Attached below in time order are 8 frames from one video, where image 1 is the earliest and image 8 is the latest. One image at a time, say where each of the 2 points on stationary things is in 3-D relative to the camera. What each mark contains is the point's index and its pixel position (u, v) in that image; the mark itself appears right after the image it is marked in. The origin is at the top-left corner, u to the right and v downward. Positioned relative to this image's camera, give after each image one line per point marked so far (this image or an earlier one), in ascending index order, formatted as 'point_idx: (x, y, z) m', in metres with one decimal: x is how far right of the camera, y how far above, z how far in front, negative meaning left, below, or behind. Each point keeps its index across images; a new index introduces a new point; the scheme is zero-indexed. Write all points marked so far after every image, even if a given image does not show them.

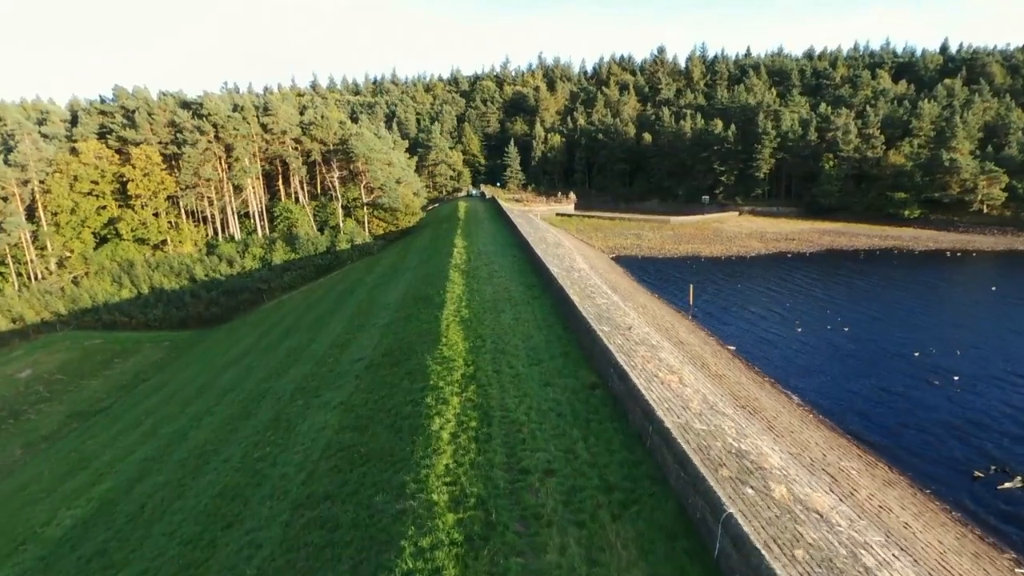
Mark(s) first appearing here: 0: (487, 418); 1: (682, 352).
0: (-0.4, -2.1, +10.3) m
1: (+4.7, -1.8, +17.8) m
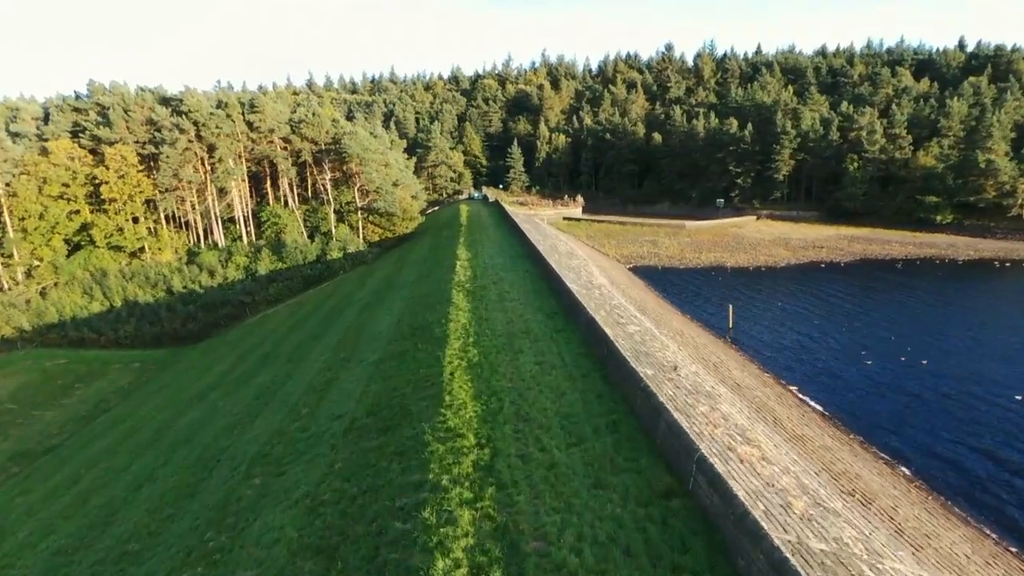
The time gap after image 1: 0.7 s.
0: (+0.1, -2.8, +6.7) m
1: (+5.1, -2.5, +14.2) m
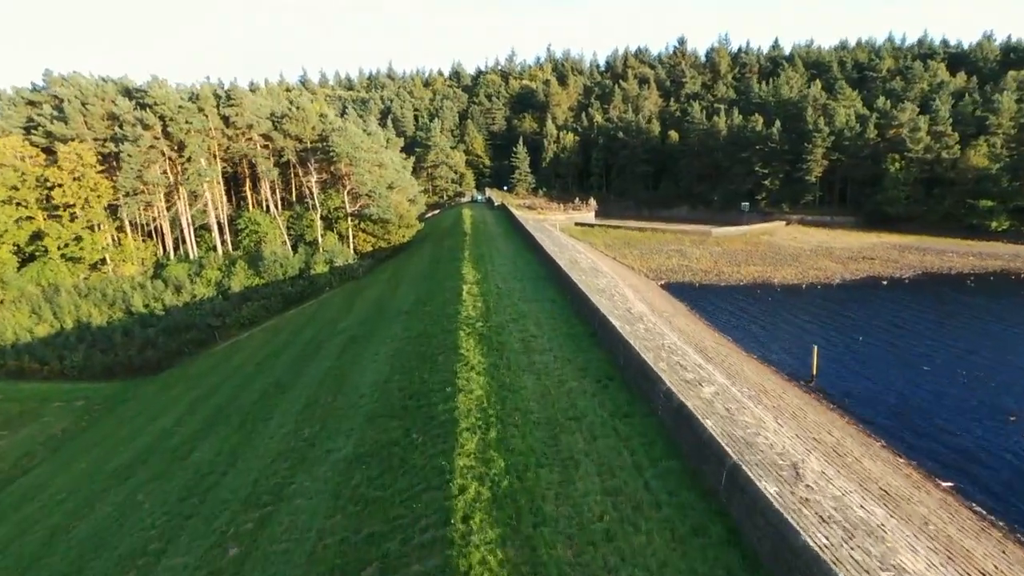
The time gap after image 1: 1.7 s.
0: (+0.7, -3.8, +1.5) m
1: (+5.8, -3.6, +9.0) m
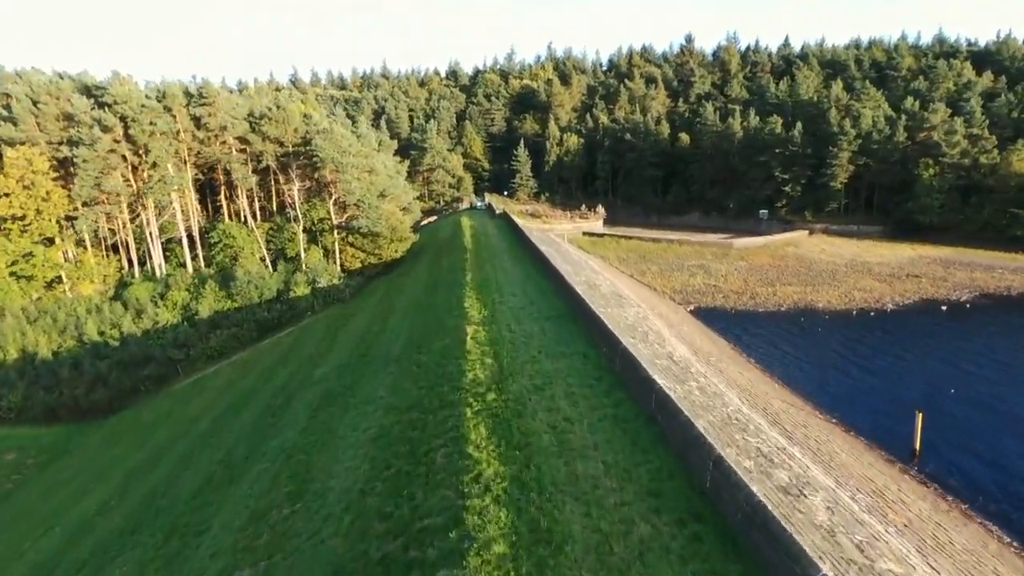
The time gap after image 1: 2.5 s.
0: (+1.2, -4.9, -2.6) m
1: (+6.3, -4.7, +4.9) m
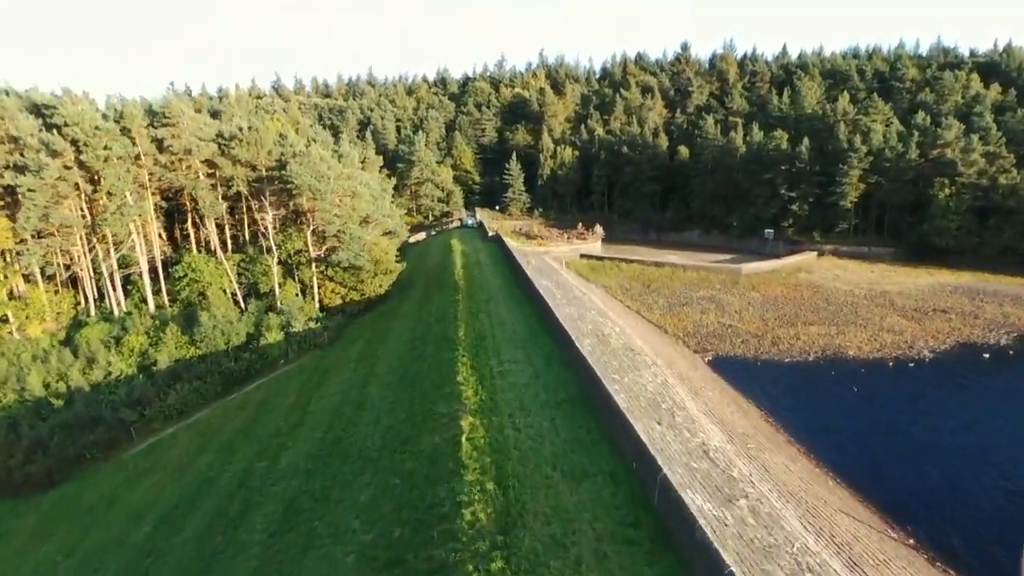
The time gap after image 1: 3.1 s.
0: (+1.7, -6.7, -5.6) m
1: (+6.6, -6.5, +2.0) m
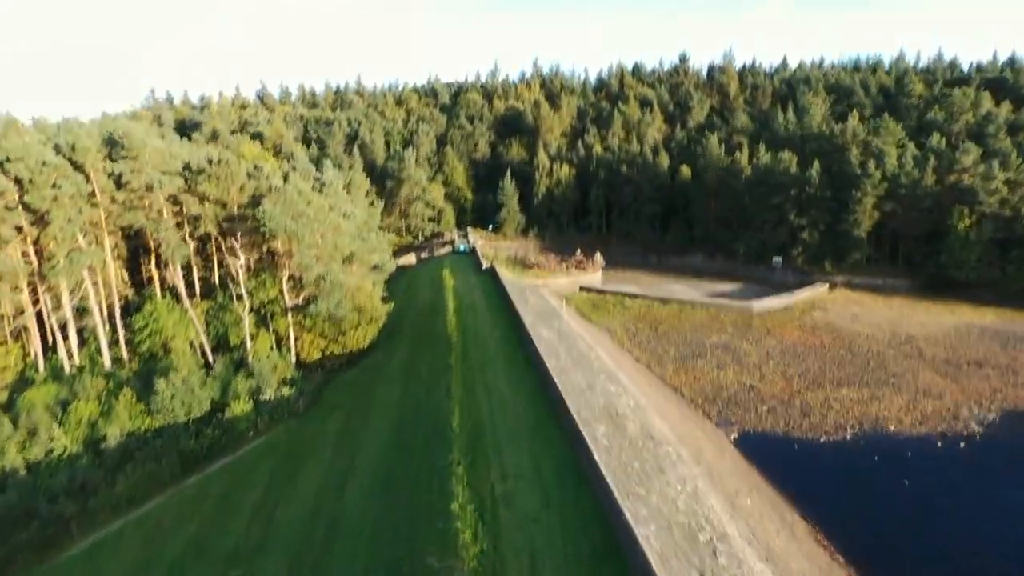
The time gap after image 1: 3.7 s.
0: (+2.1, -9.1, -8.6) m
1: (+6.9, -8.8, -0.9) m
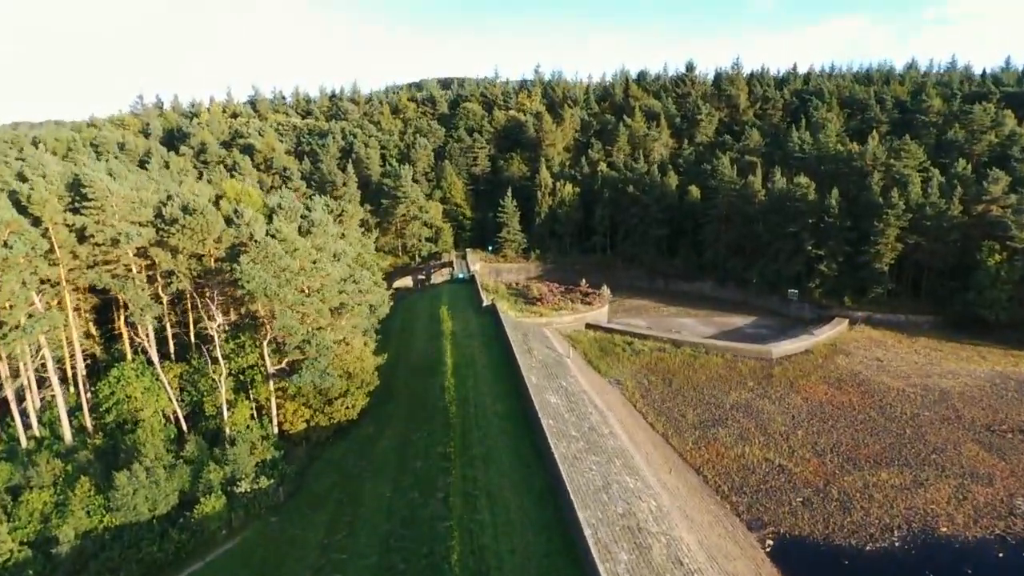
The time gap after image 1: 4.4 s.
0: (+2.4, -12.1, -11.2) m
1: (+7.2, -11.8, -3.5) m
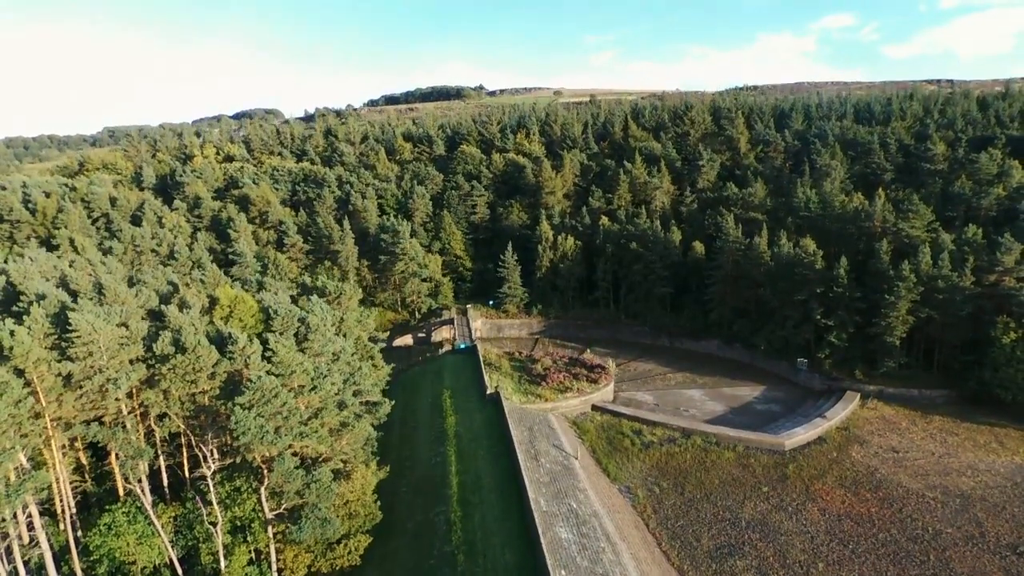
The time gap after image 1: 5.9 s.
0: (+3.1, -17.3, -12.3) m
1: (+7.8, -17.0, -4.5) m
